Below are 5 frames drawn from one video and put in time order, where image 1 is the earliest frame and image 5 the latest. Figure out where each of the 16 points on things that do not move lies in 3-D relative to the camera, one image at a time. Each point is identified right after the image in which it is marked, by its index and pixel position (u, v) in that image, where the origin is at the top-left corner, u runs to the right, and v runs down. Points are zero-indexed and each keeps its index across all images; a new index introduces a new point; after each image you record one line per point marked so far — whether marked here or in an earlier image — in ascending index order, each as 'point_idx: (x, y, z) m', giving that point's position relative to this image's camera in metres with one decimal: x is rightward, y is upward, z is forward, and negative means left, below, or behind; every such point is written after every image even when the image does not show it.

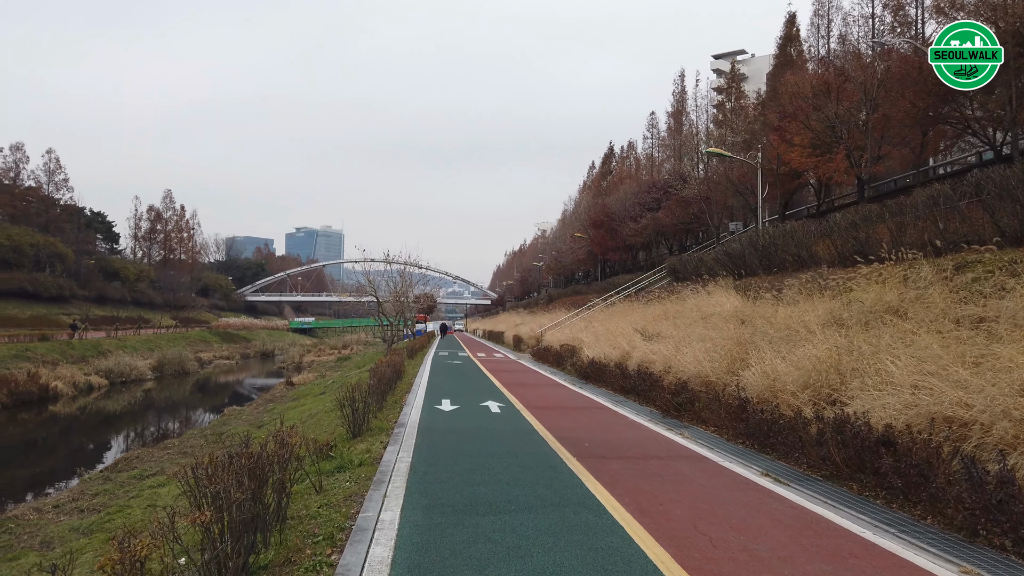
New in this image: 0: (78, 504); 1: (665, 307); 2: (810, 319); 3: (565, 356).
0: (-5.9, -3.0, +10.1) m
1: (+3.3, -0.4, +16.1) m
2: (+3.6, -0.4, +9.0) m
3: (+1.2, -1.5, +16.7) m
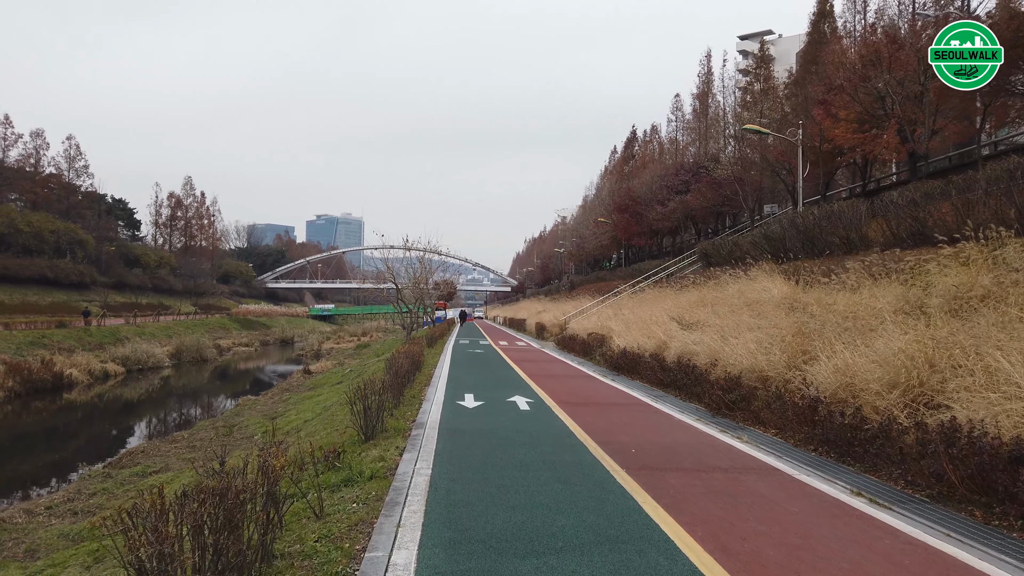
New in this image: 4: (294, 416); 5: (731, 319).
0: (-5.6, -2.8, +9.3) m
1: (+3.8, -0.1, +15.0) m
2: (+3.9, -0.2, +7.9) m
3: (+1.7, -1.2, +15.7) m
4: (-4.3, -2.5, +14.7) m
5: (+3.3, -0.5, +11.0) m
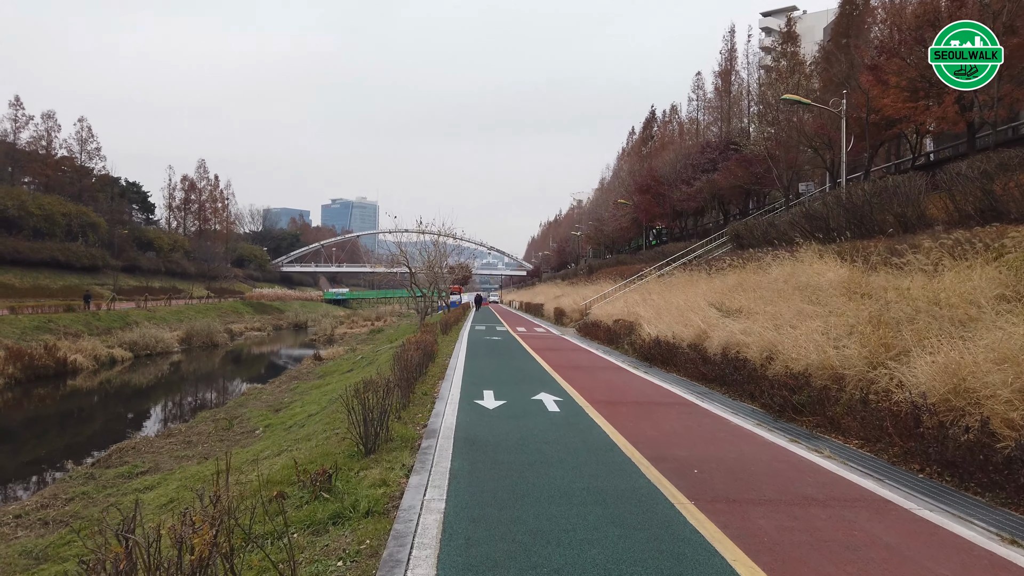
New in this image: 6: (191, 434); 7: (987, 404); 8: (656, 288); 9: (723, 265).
0: (-5.3, -2.6, +8.3) m
1: (+4.2, +0.2, +13.8) m
2: (+4.2, 0.0, +6.7) m
3: (+2.1, -0.9, +14.5) m
4: (-3.9, -2.2, +13.6) m
5: (+3.6, -0.2, +9.8) m
6: (-5.7, -2.6, +13.0) m
7: (+3.0, -0.7, +4.7) m
8: (+3.5, 0.0, +18.1) m
9: (+4.7, +0.5, +16.4) m
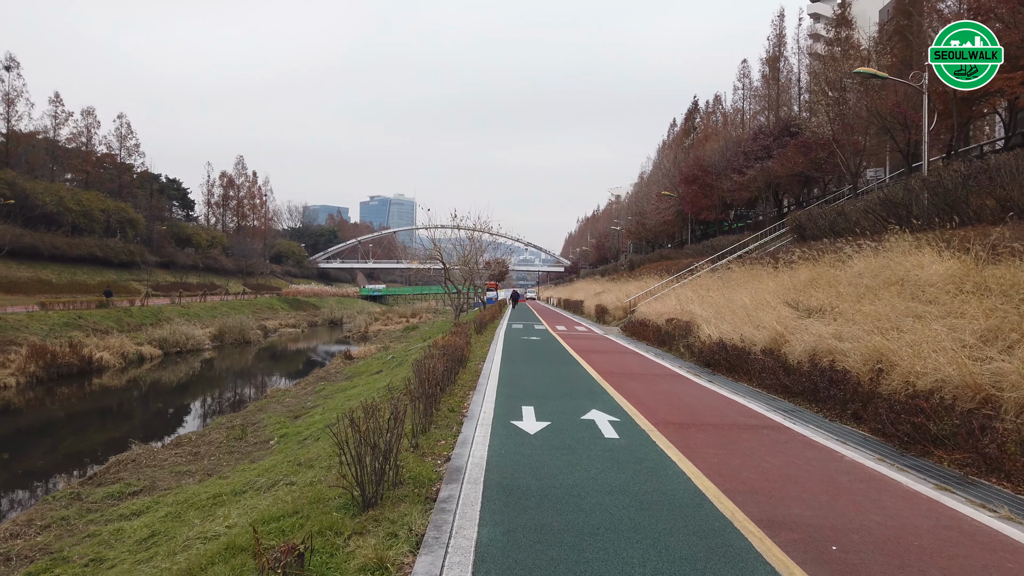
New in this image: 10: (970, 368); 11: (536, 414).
0: (-4.9, -2.5, +7.2) m
1: (+4.9, +0.3, +12.1) m
2: (+4.5, 0.0, +5.0) m
3: (+2.9, -0.8, +12.9) m
4: (-3.2, -2.1, +12.4) m
5: (+4.1, -0.2, +8.2) m
6: (-5.0, -2.5, +11.9) m
7: (+3.2, -0.7, +3.1) m
8: (+4.4, +0.1, +16.4) m
9: (+5.5, +0.6, +14.7) m
10: (+3.3, -0.6, +5.4) m
11: (+0.2, -1.1, +6.5) m
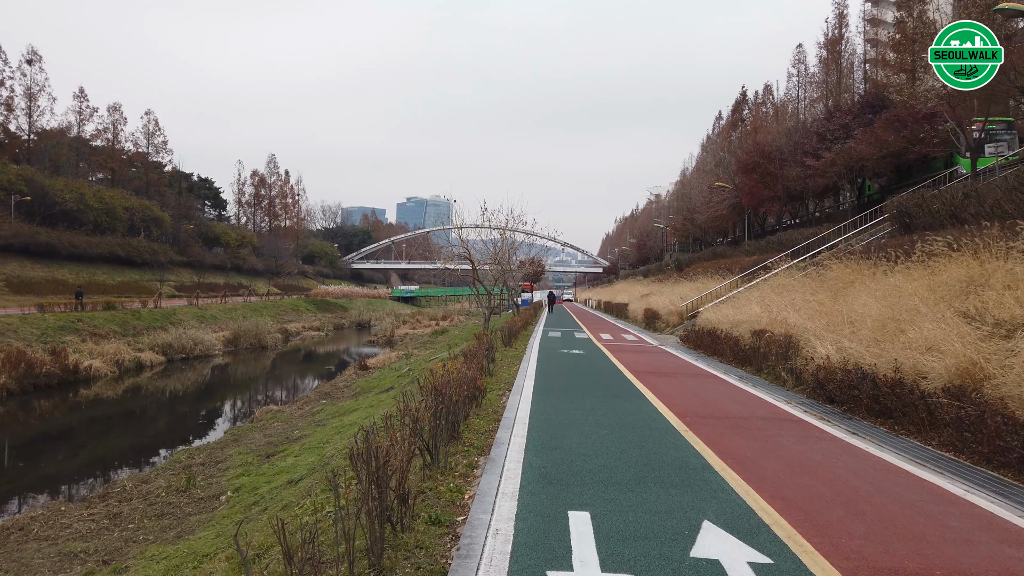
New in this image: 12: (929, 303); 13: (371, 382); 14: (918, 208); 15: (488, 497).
0: (-4.7, -2.5, +4.2) m
1: (+5.4, +0.3, +8.6) m
2: (+4.6, 0.0, +1.6) m
3: (+3.3, -0.8, +9.6) m
4: (-2.8, -2.2, +9.3) m
5: (+4.3, -0.2, +4.7) m
6: (-4.6, -2.5, +8.9) m
7: (+3.2, -0.7, -0.3) m
8: (+5.1, 0.0, +13.0) m
9: (+6.1, +0.6, +11.2) m
10: (+3.4, -0.6, +2.0) m
11: (+0.4, -1.1, +3.3) m
12: (+4.4, -0.2, +7.9) m
13: (-3.4, -2.3, +17.8) m
14: (+7.9, +1.6, +14.4) m
15: (-0.1, -1.1, +4.0) m
